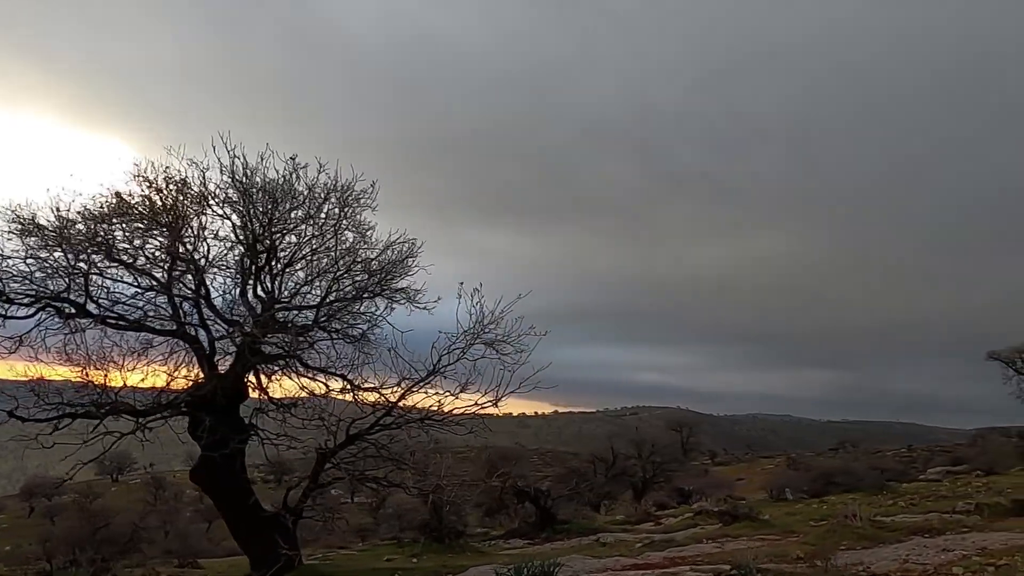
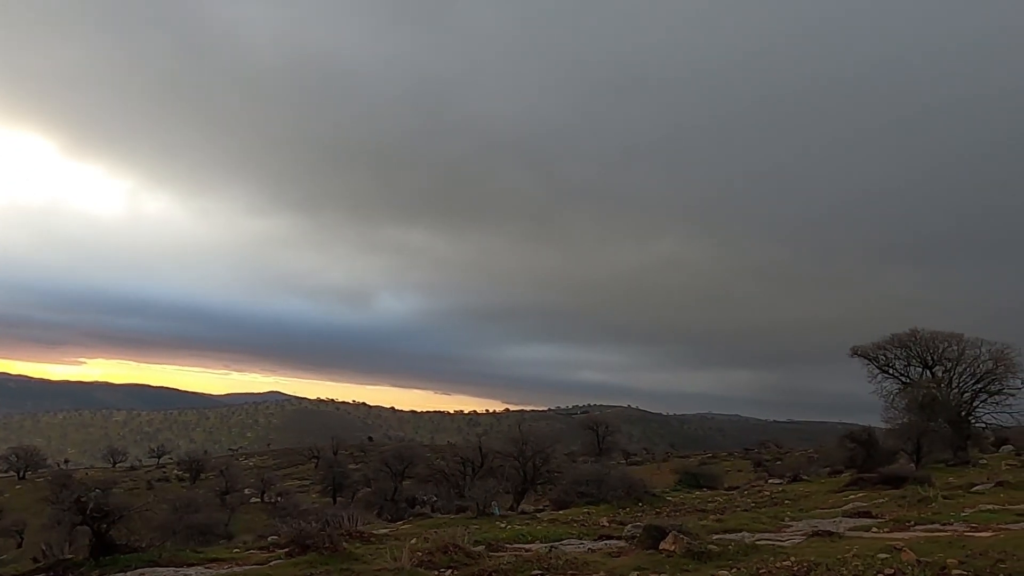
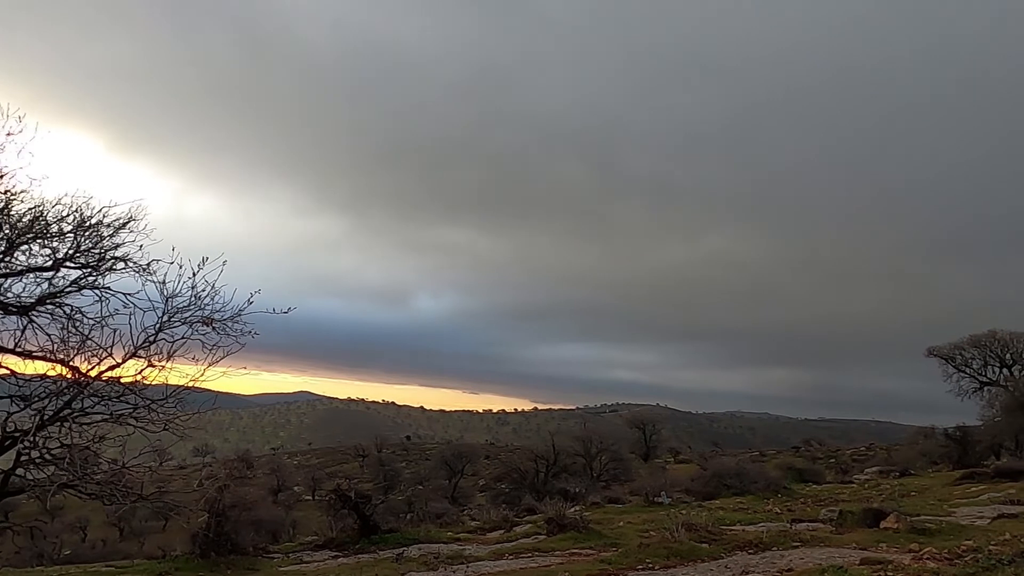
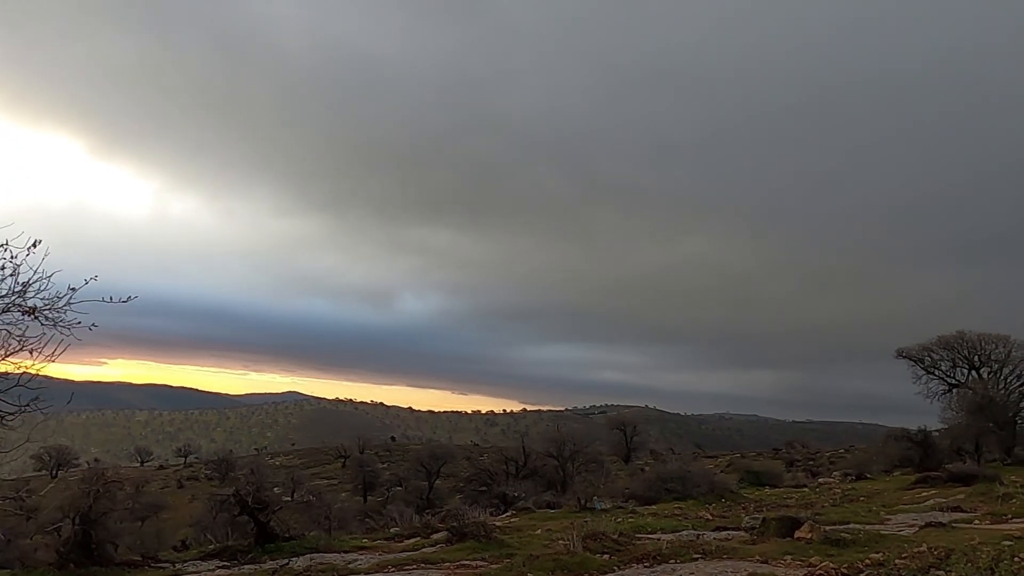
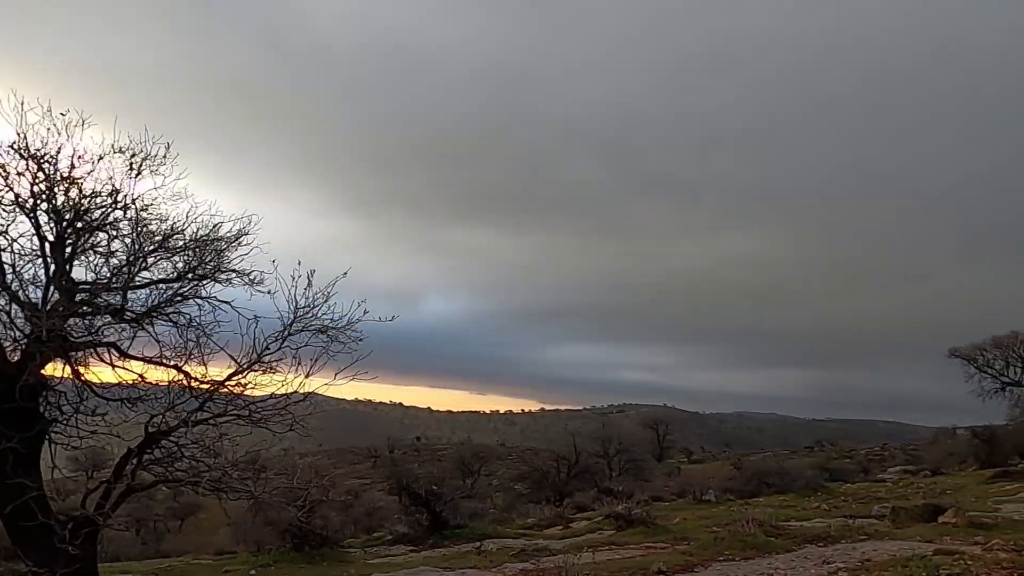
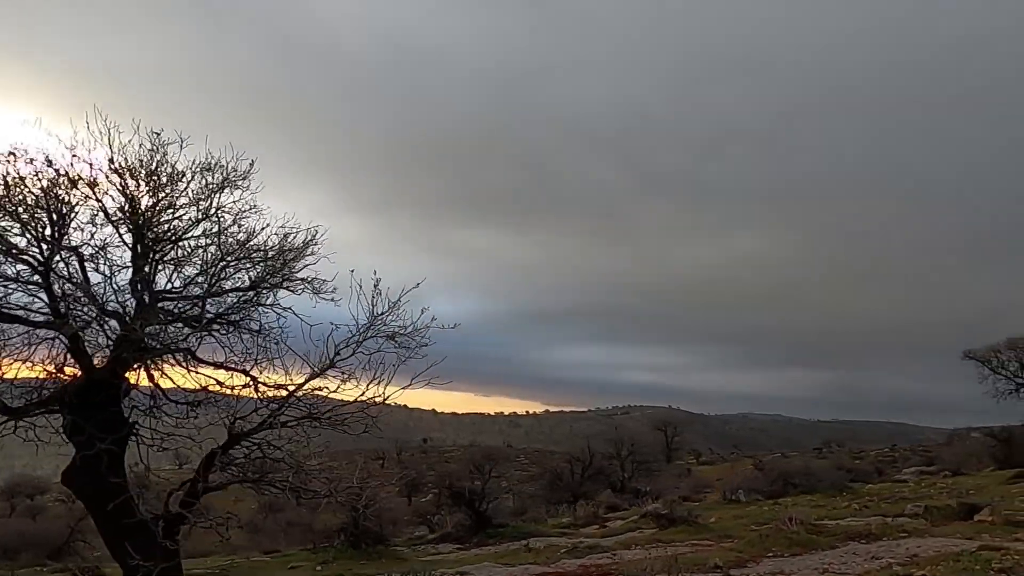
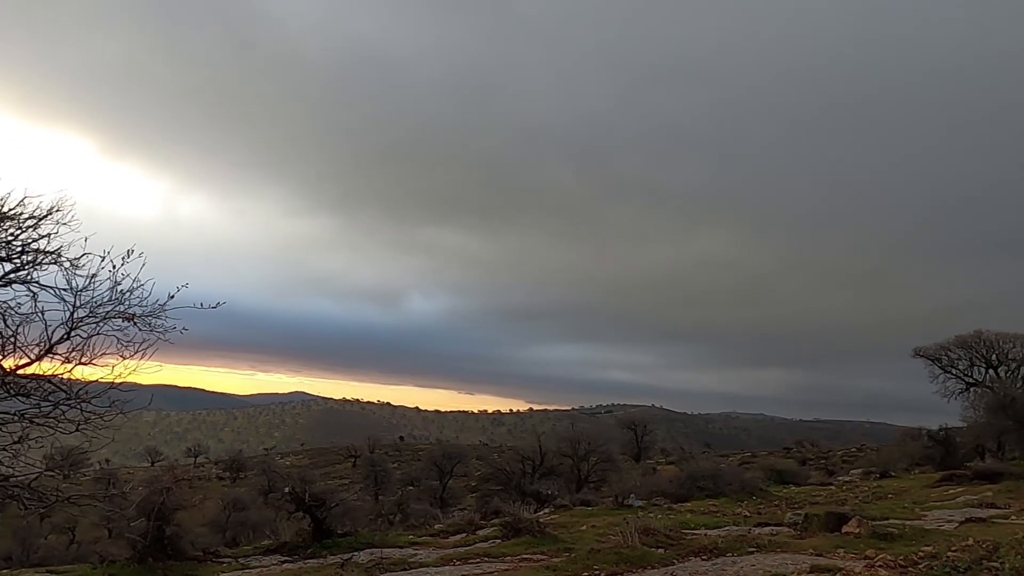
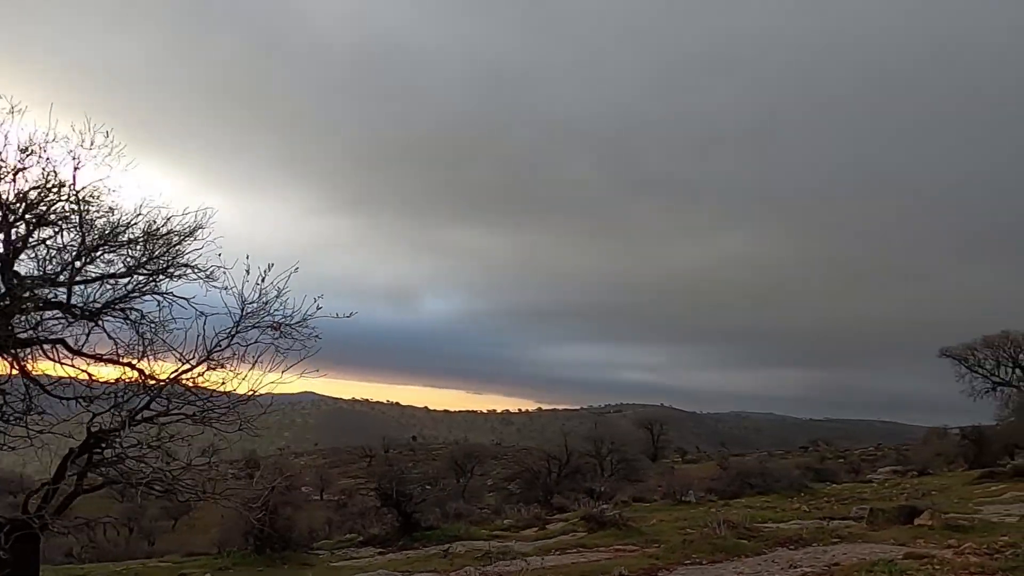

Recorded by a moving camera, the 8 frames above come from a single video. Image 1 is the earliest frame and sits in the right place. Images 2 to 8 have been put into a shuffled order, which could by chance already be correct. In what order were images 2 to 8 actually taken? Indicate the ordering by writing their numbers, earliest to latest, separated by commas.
6, 5, 8, 3, 7, 4, 2
